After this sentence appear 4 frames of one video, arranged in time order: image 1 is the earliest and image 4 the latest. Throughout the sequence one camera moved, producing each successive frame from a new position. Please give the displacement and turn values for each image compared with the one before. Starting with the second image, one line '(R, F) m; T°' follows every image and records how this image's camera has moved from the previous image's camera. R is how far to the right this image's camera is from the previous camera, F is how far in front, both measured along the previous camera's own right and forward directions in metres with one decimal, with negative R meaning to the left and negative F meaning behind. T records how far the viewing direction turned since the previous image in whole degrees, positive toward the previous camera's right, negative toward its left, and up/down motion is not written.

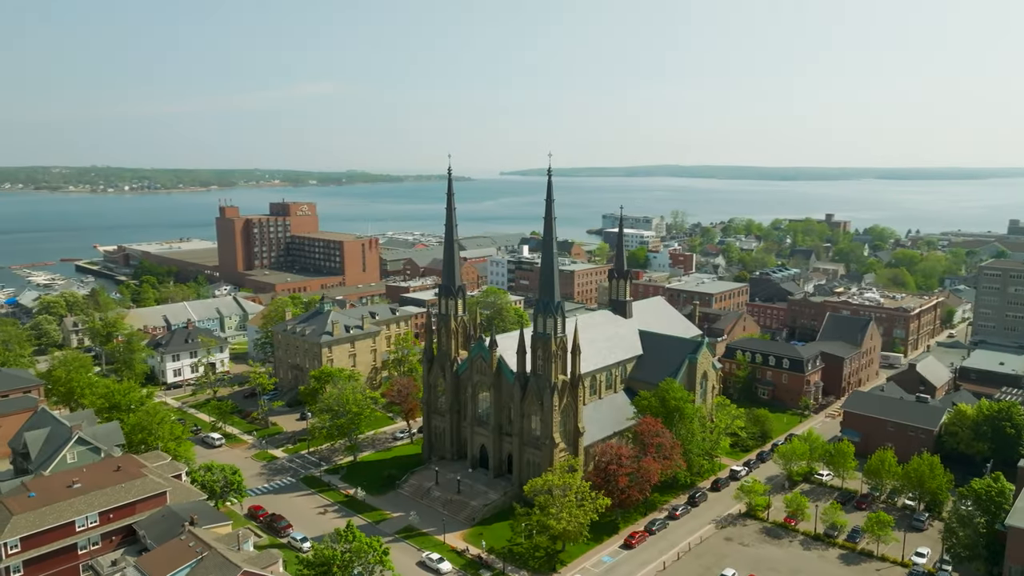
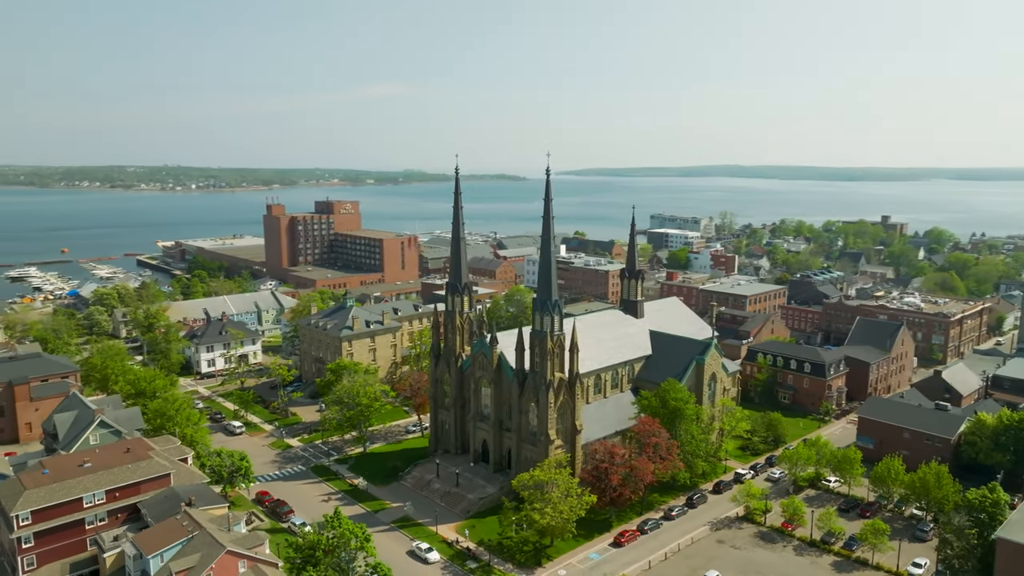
(+3.3, -0.5) m; -4°
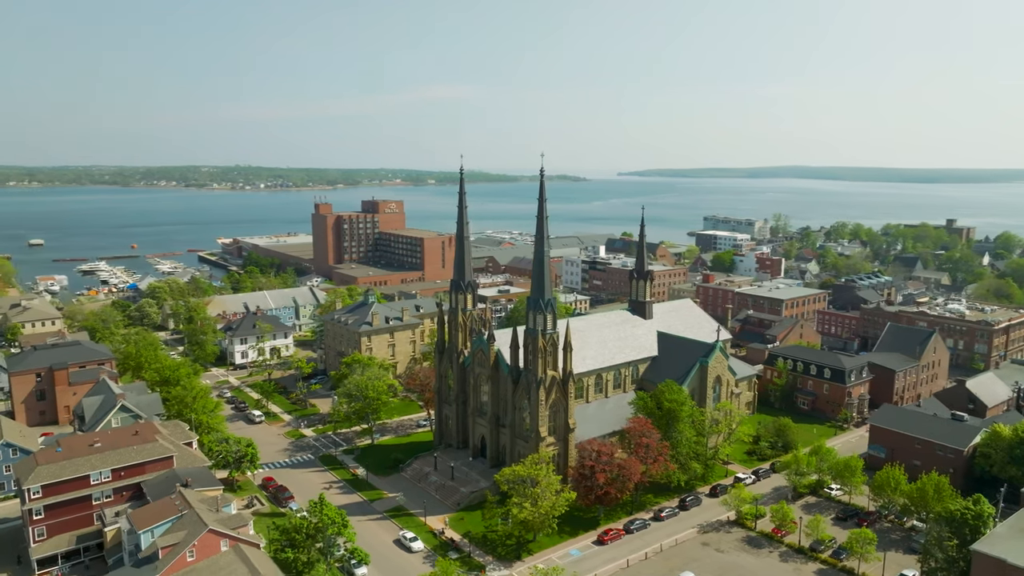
(+4.0, -0.6) m; -5°
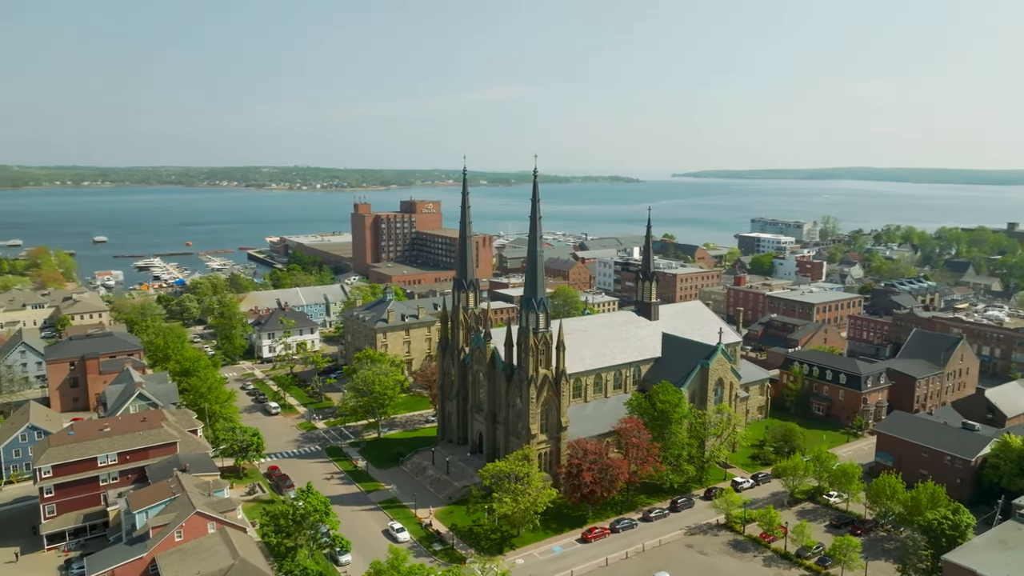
(+3.6, -0.5) m; -4°
